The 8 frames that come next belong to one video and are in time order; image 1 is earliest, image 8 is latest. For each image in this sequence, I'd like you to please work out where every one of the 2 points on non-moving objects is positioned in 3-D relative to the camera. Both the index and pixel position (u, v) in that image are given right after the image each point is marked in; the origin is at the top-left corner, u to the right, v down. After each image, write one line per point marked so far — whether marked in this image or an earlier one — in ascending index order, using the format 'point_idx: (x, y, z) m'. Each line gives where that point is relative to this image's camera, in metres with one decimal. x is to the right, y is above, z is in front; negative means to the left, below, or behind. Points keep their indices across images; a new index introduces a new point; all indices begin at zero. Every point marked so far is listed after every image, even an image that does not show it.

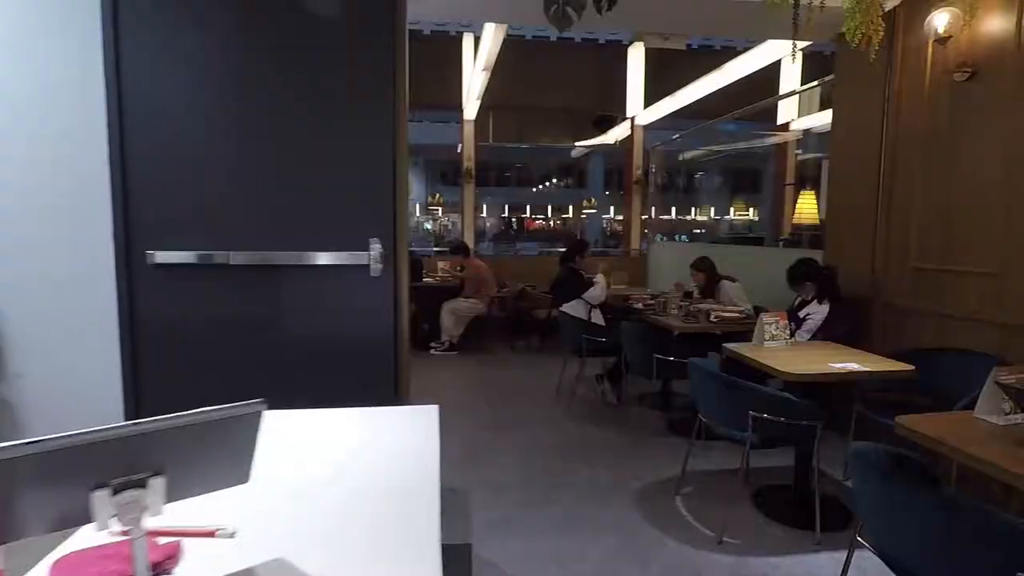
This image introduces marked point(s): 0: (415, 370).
0: (-0.8, -0.8, +5.3) m
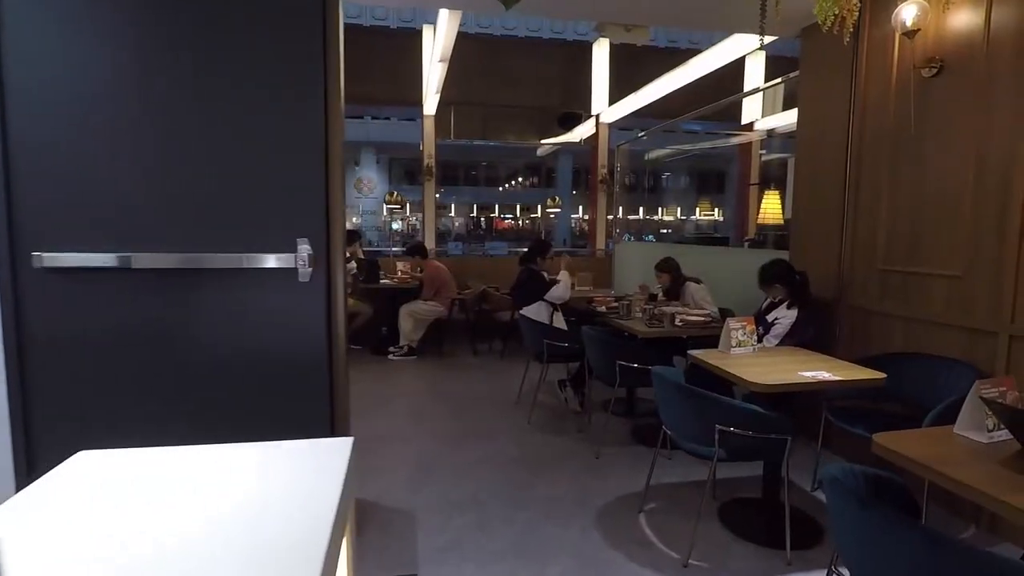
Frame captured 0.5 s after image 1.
0: (-1.2, -0.8, +5.1) m
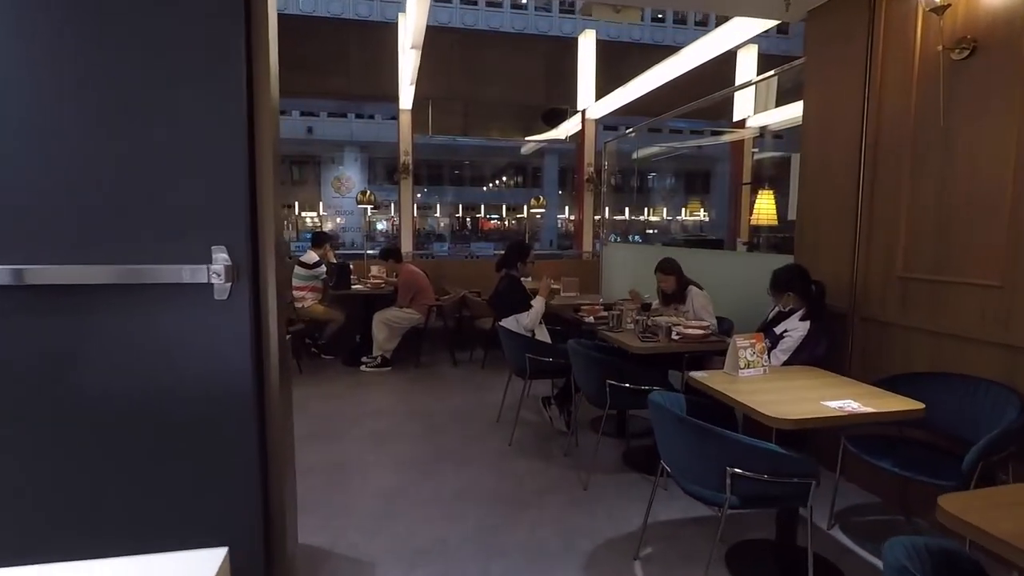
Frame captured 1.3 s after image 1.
0: (-1.3, -0.8, +4.7) m
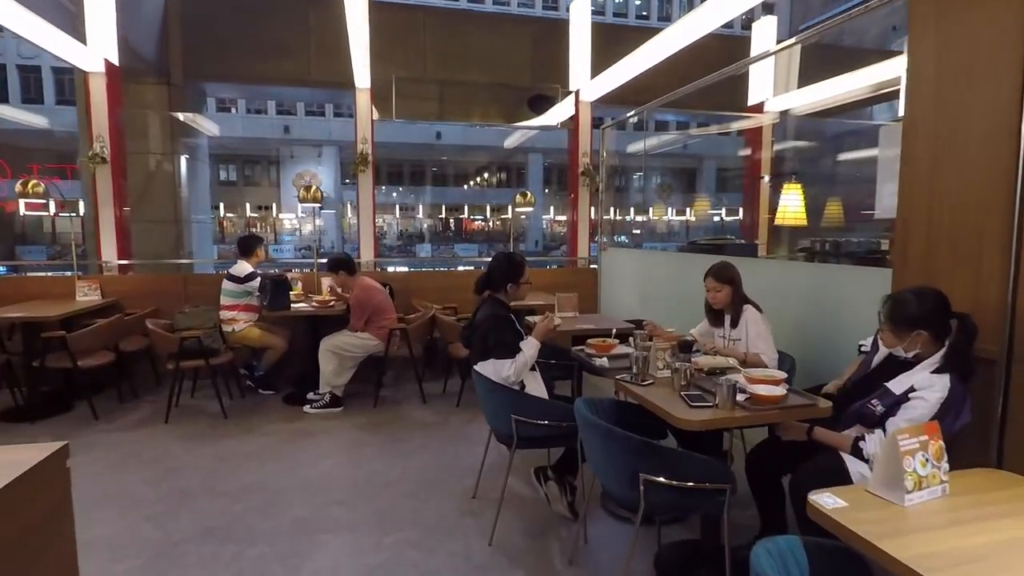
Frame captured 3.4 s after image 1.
0: (-1.5, -1.0, +3.6) m
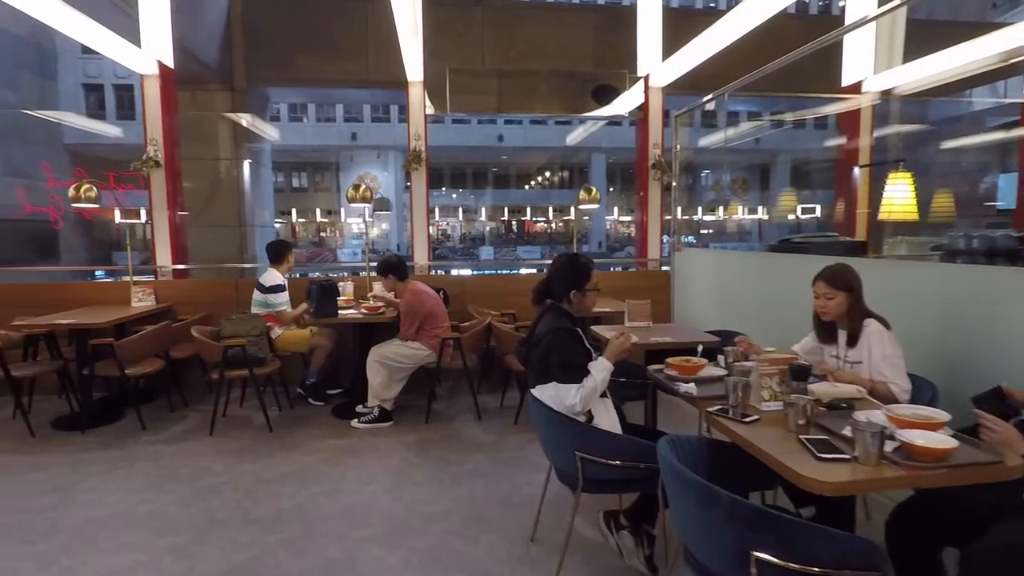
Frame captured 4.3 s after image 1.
0: (-1.1, -1.0, +3.3) m
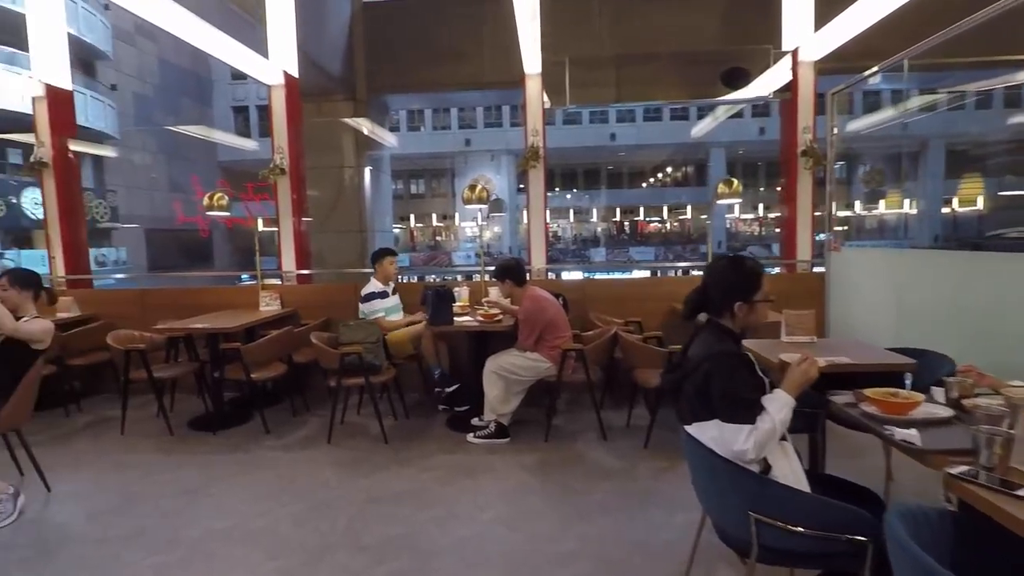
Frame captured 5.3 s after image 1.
0: (-0.4, -1.0, +3.1) m
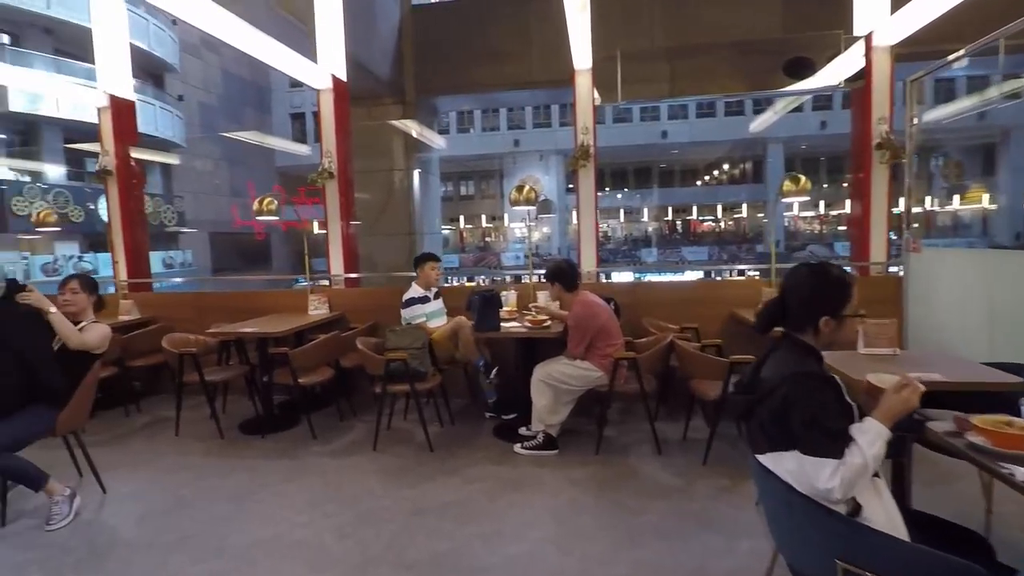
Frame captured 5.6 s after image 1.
0: (-0.2, -1.1, +3.0) m
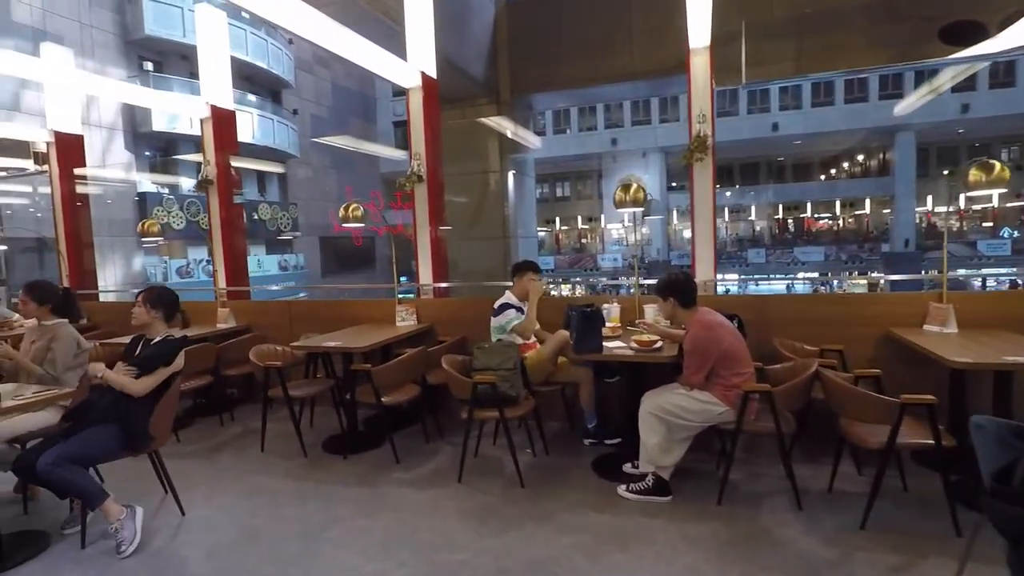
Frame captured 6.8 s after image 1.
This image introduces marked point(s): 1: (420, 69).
0: (+0.3, -1.2, +2.5) m
1: (-0.8, +2.0, +5.3) m
